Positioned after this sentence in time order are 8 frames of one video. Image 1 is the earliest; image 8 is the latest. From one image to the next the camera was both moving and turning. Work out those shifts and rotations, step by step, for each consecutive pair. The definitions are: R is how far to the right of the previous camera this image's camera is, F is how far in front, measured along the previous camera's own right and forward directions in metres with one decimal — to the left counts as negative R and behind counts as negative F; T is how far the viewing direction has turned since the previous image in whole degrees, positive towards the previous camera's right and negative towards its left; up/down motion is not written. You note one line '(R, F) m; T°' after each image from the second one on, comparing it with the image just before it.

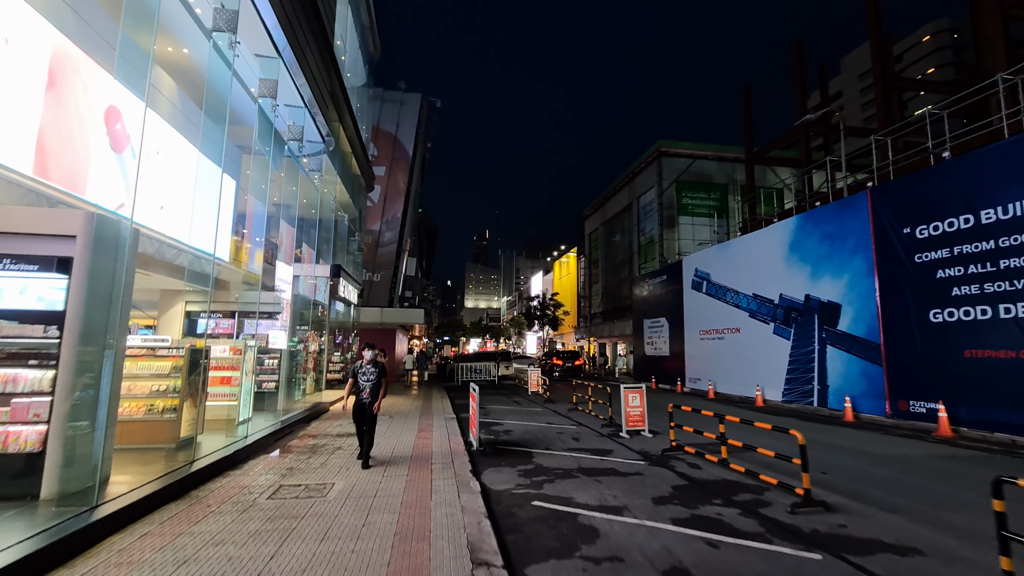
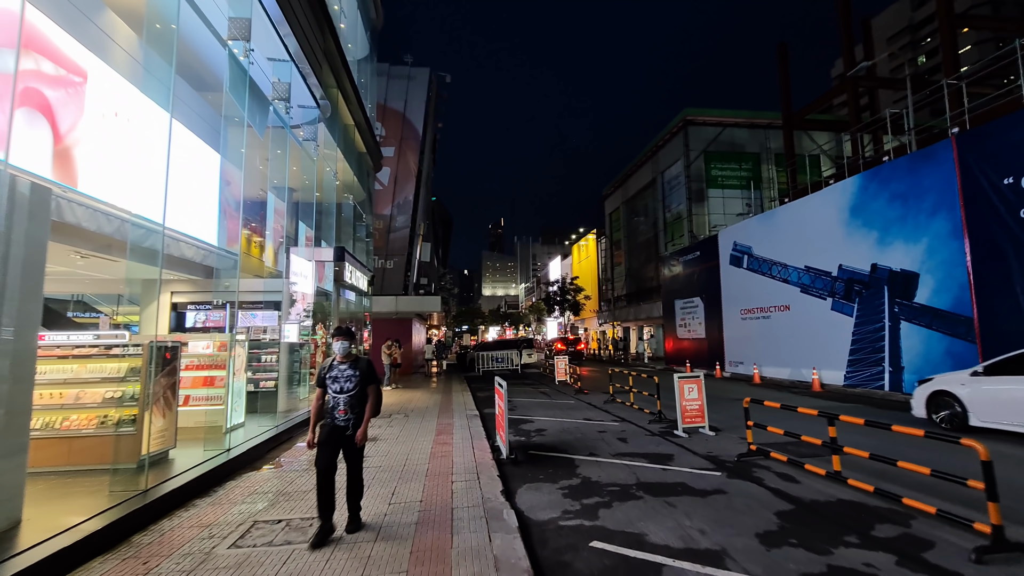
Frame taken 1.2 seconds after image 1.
(-0.2, +1.6) m; -2°
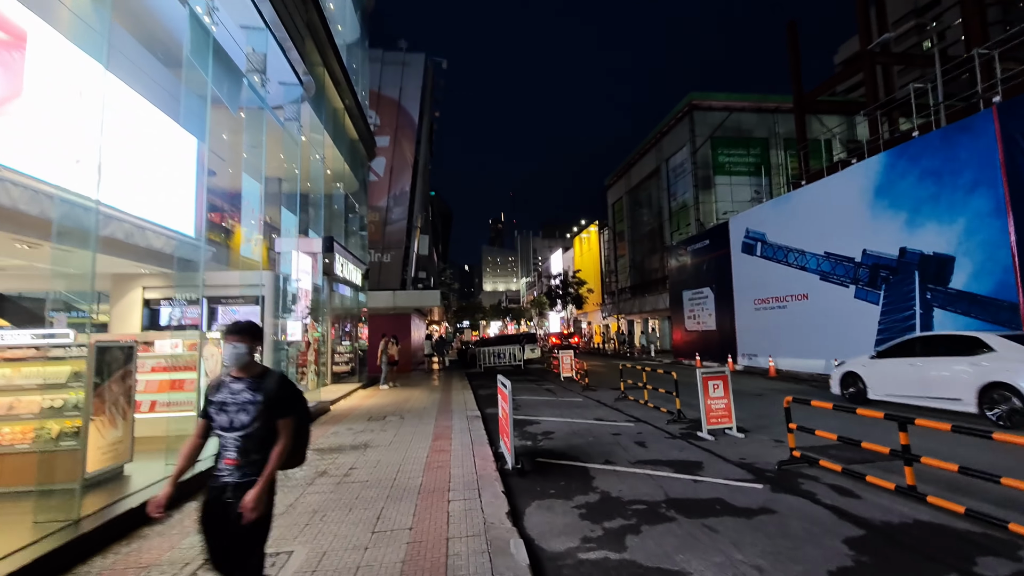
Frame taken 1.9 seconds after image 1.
(0.0, +0.9) m; 0°
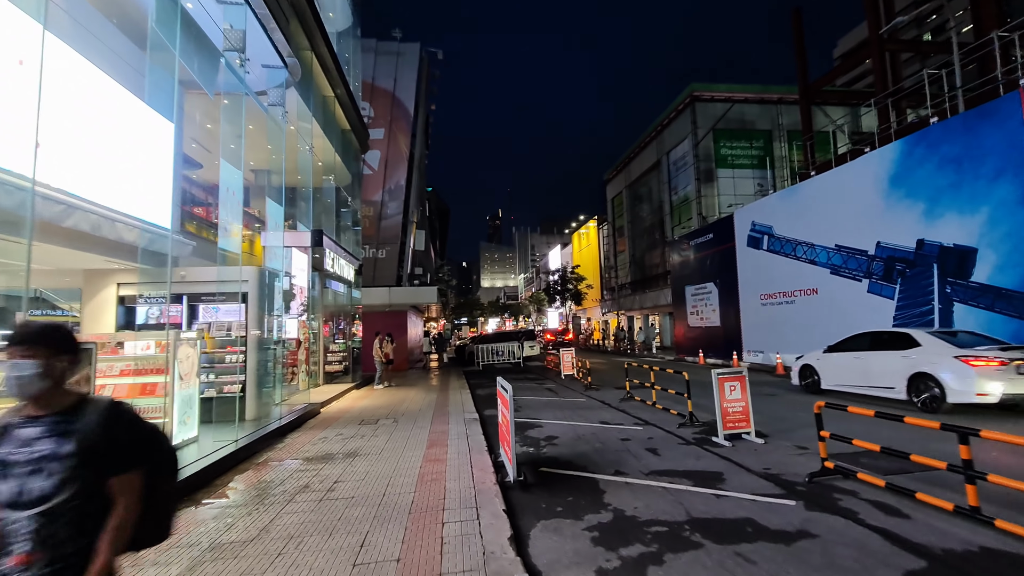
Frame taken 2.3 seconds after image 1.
(0.0, +0.6) m; 0°
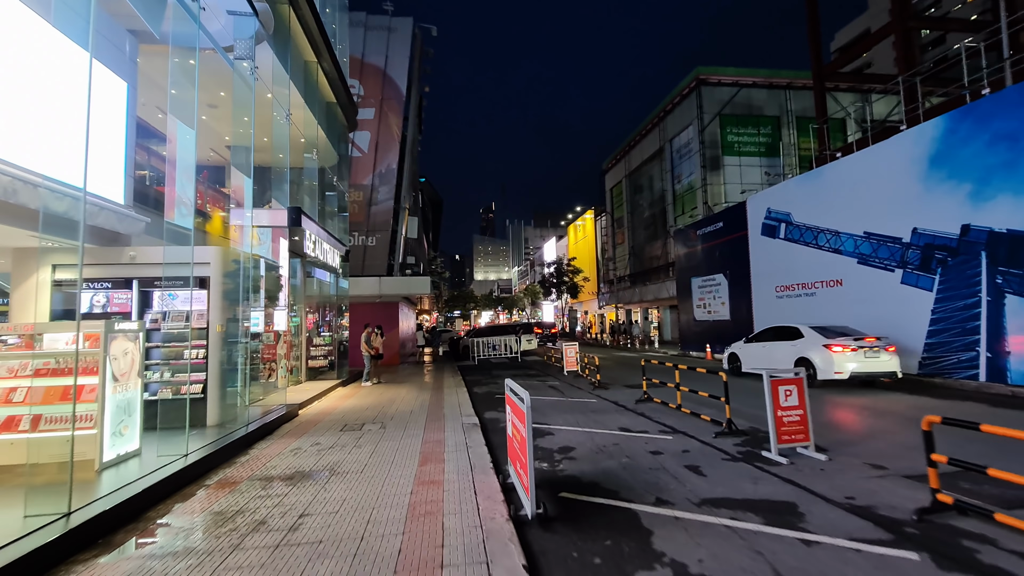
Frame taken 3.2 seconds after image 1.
(-0.2, +1.3) m; +1°
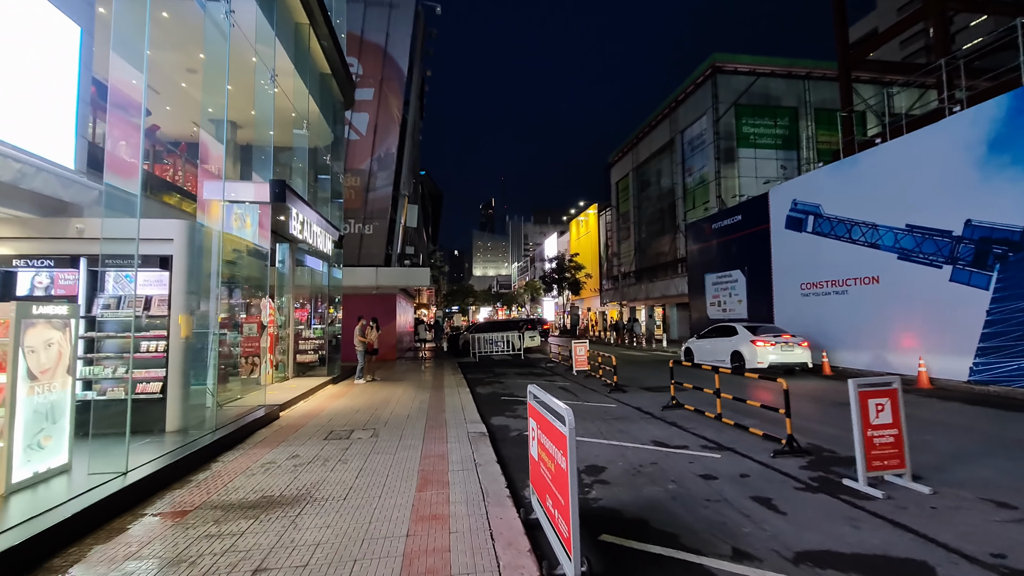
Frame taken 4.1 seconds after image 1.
(-0.3, +1.2) m; 0°
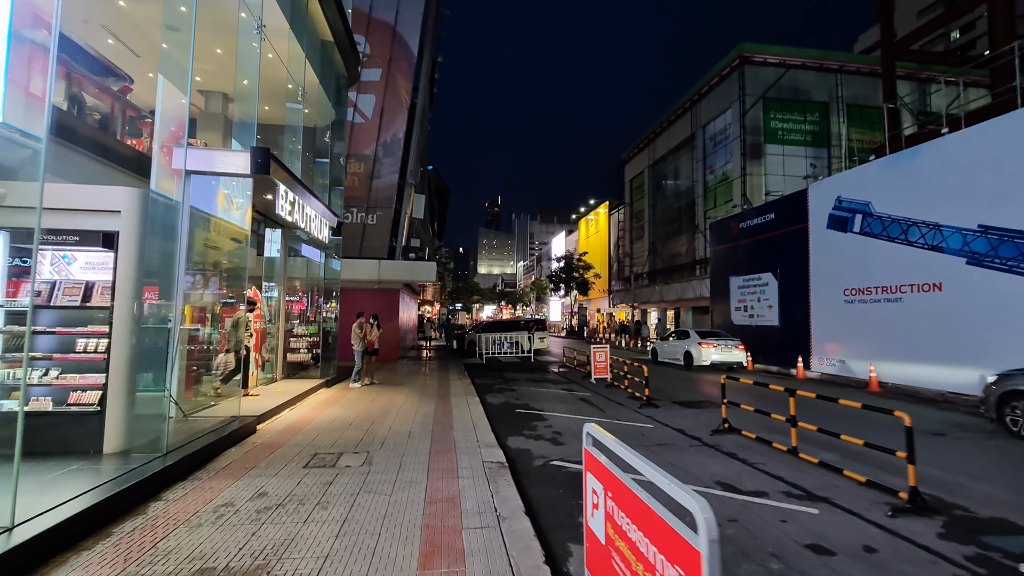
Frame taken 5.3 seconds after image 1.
(-0.3, +1.4) m; 0°
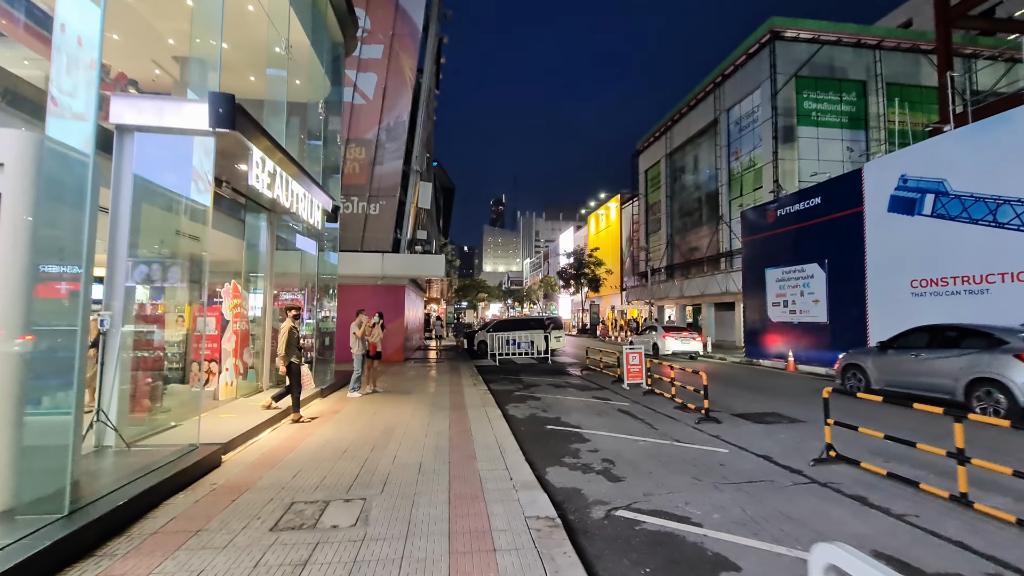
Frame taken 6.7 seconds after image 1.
(-0.4, +1.7) m; -1°
